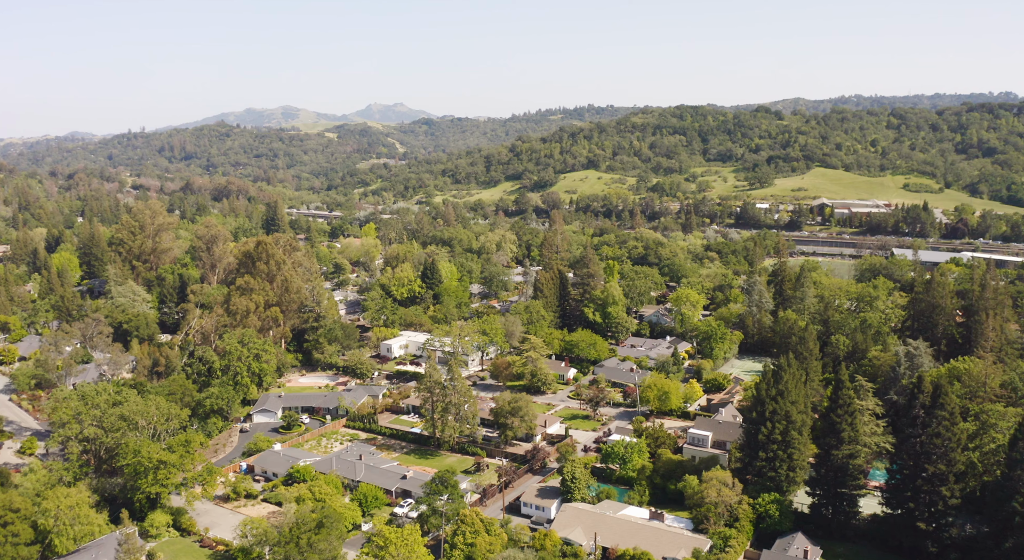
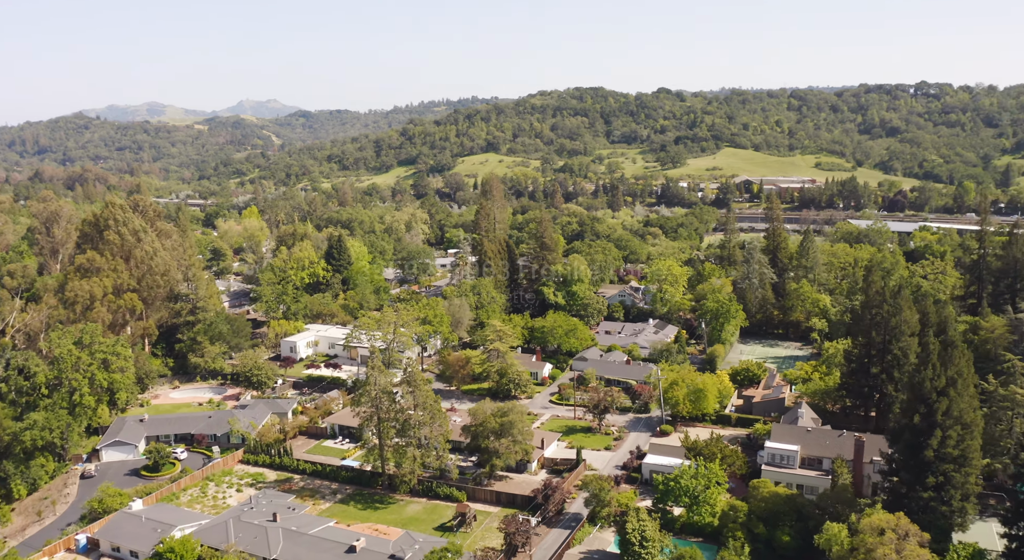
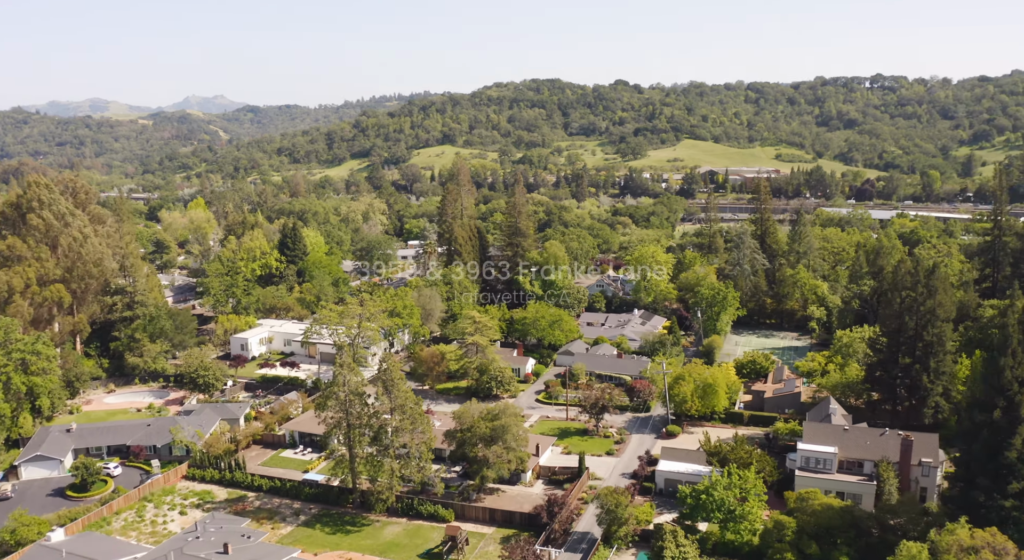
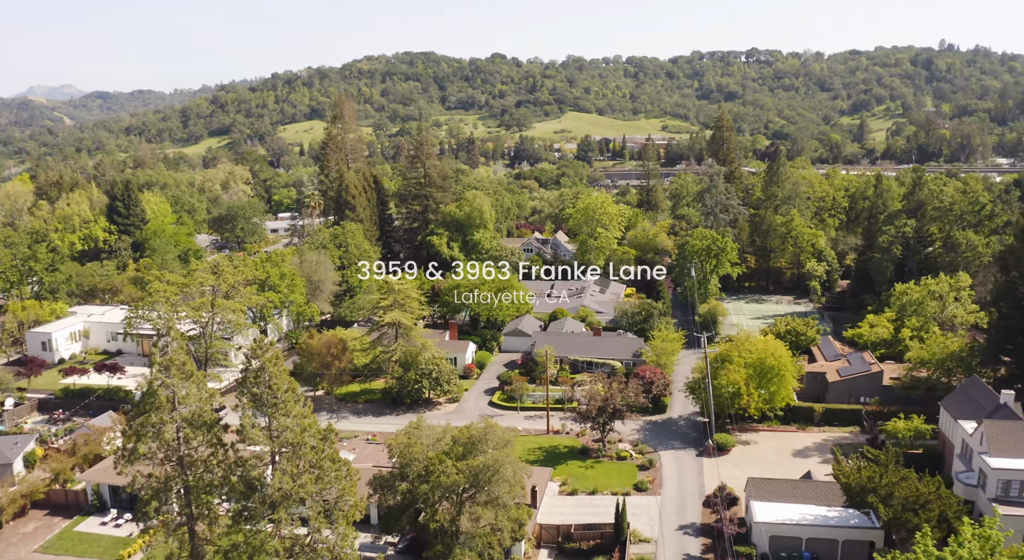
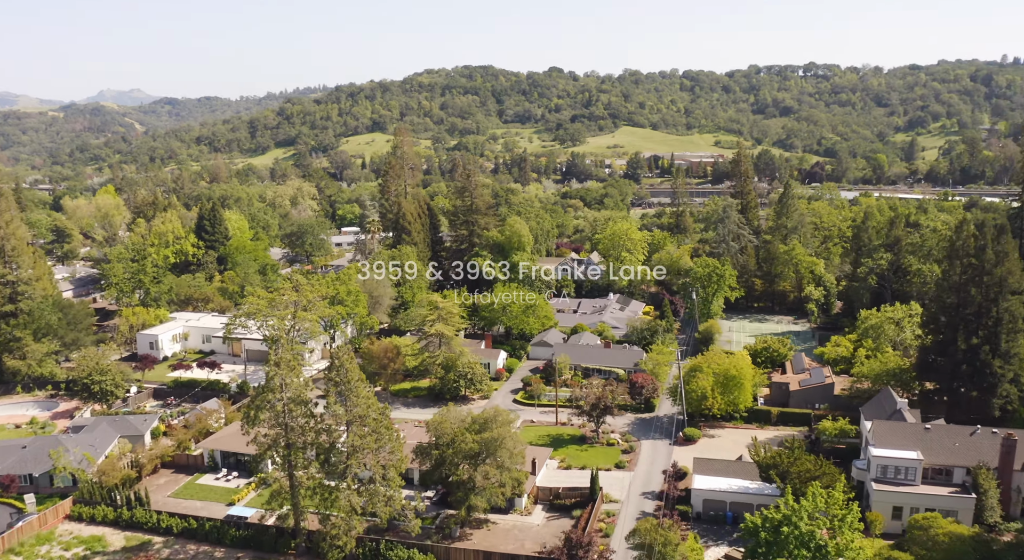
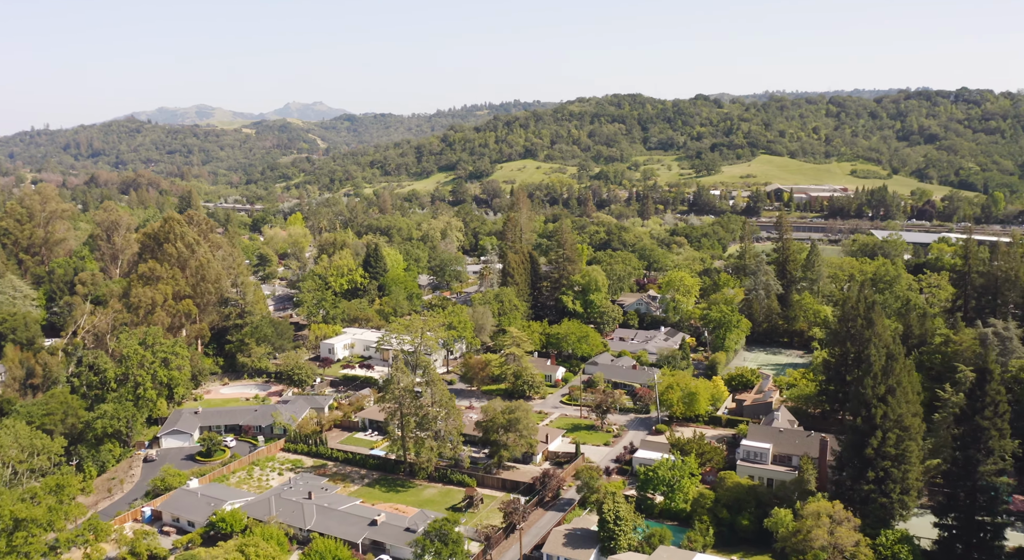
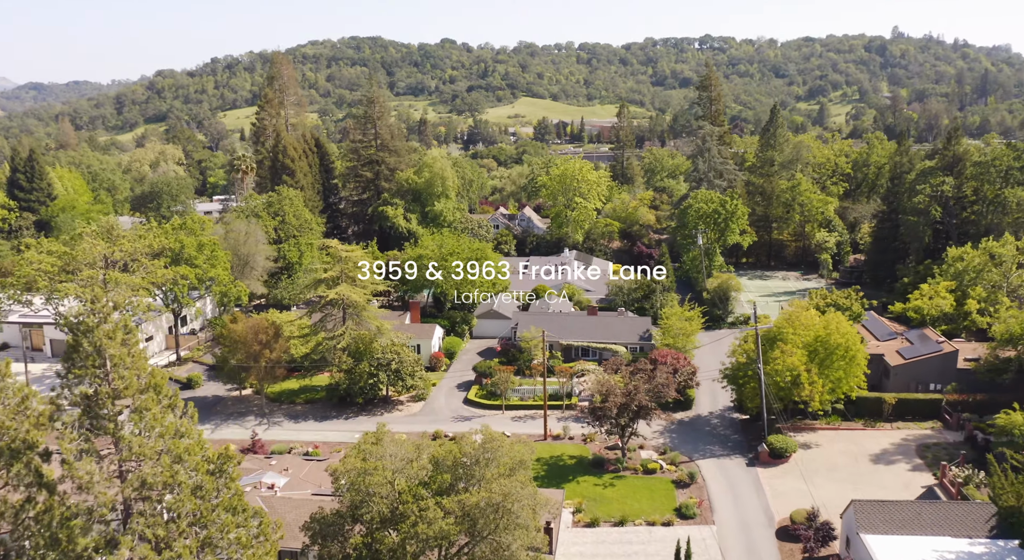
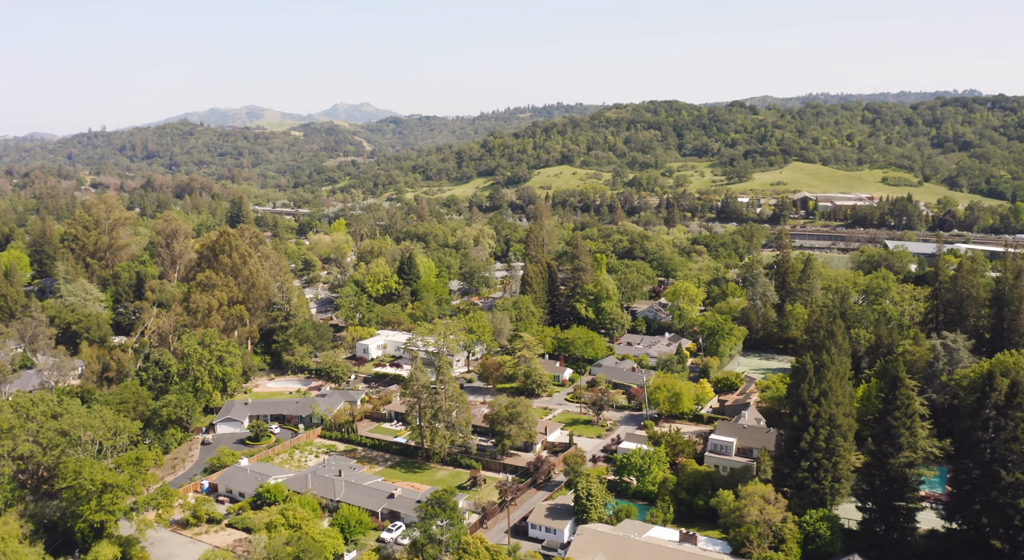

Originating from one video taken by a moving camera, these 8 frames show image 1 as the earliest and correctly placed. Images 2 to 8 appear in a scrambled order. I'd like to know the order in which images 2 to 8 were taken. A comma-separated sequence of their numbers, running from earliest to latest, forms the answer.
8, 6, 2, 3, 5, 4, 7
